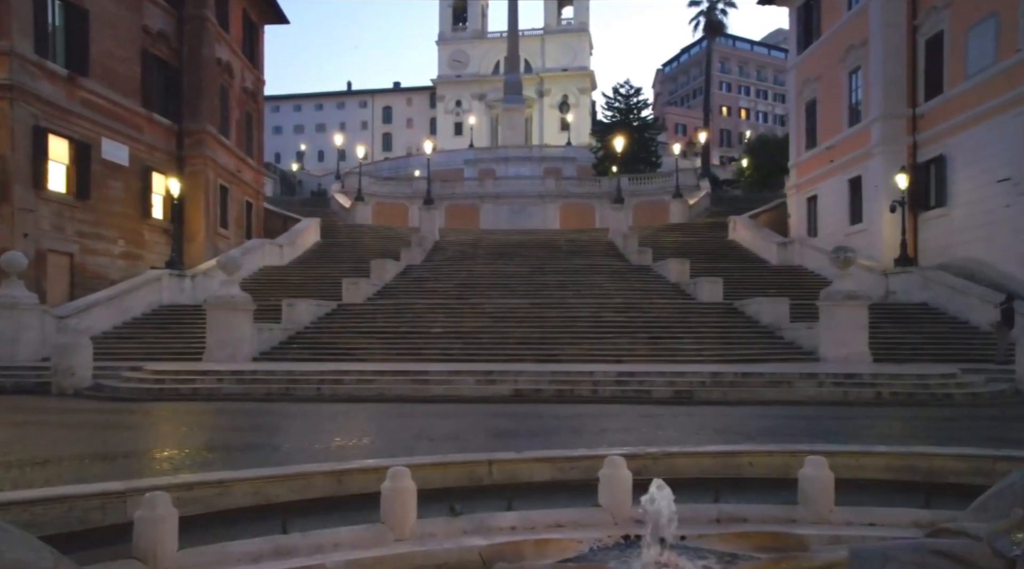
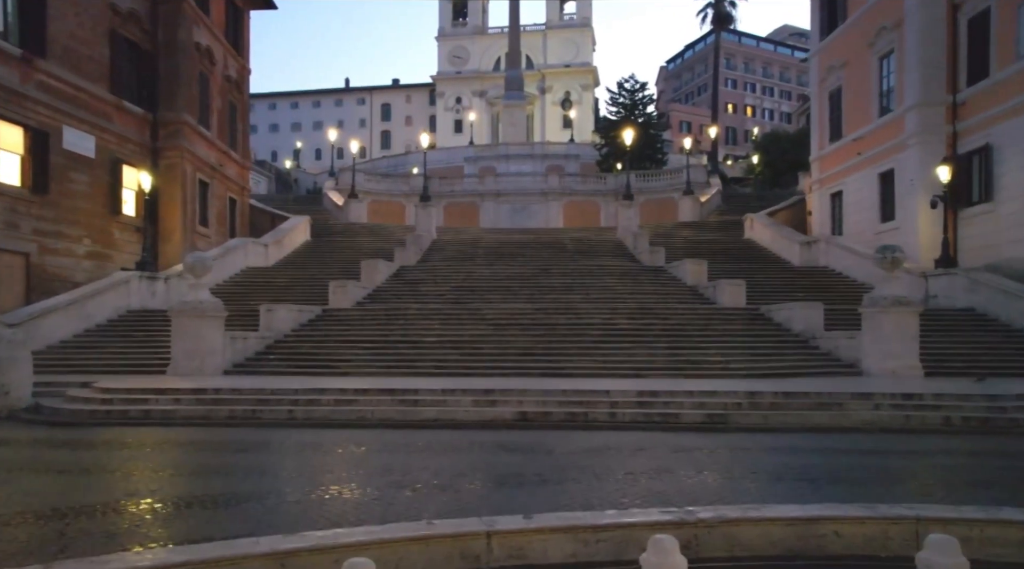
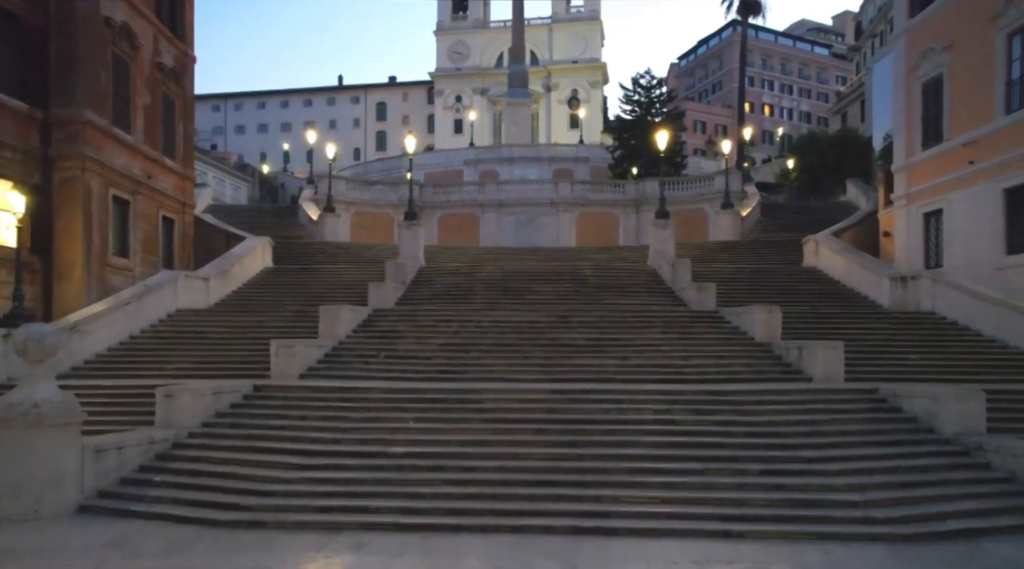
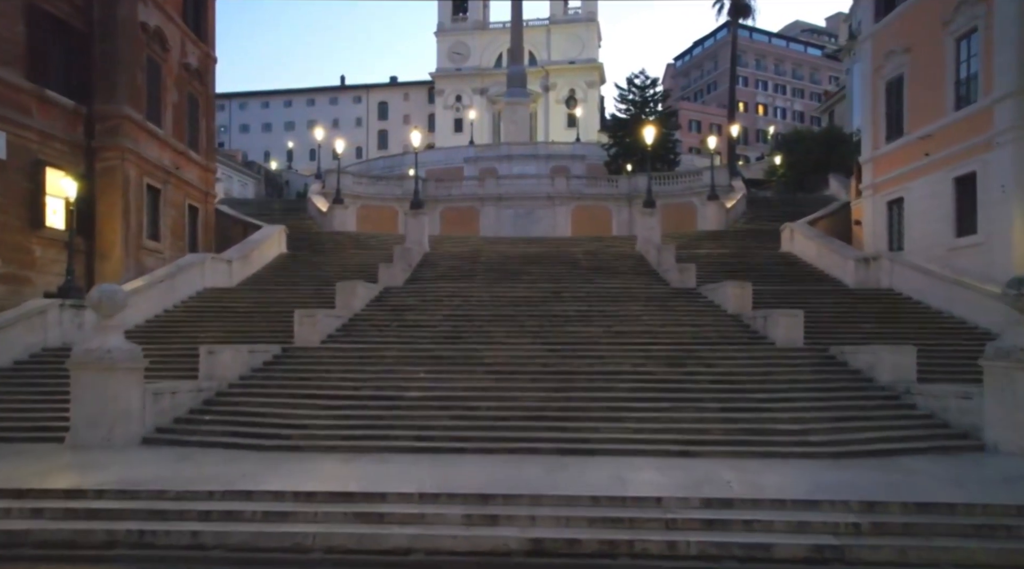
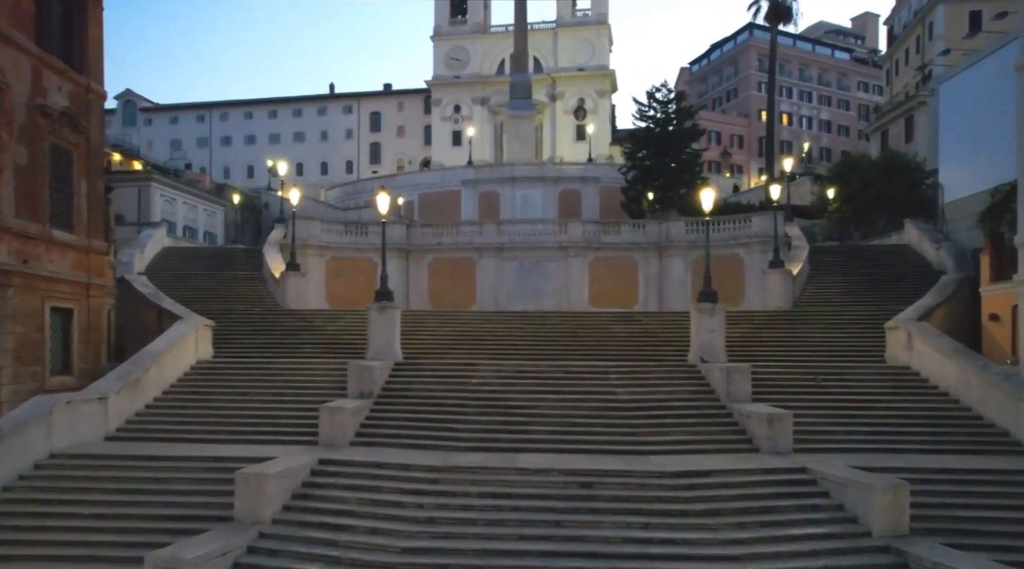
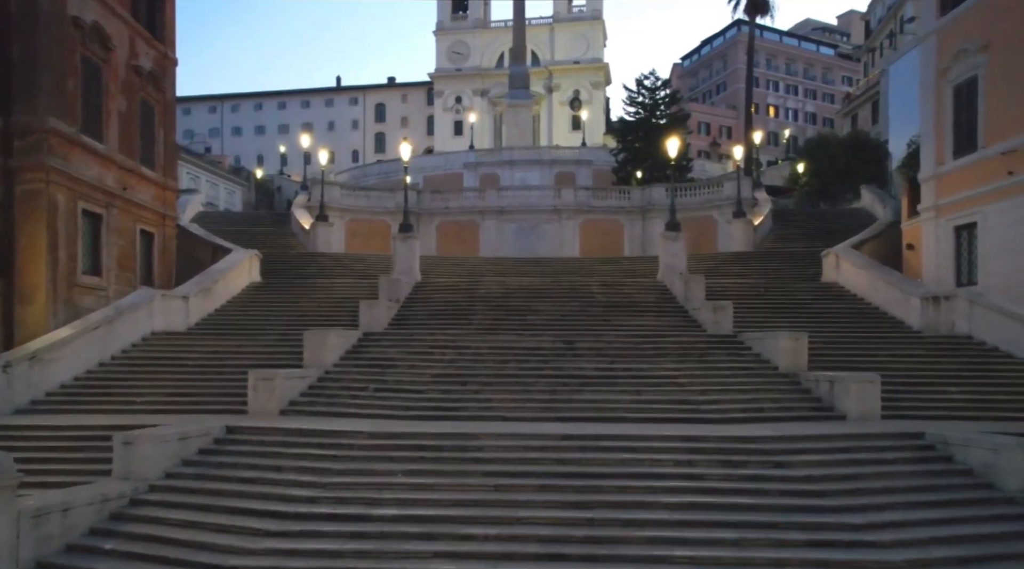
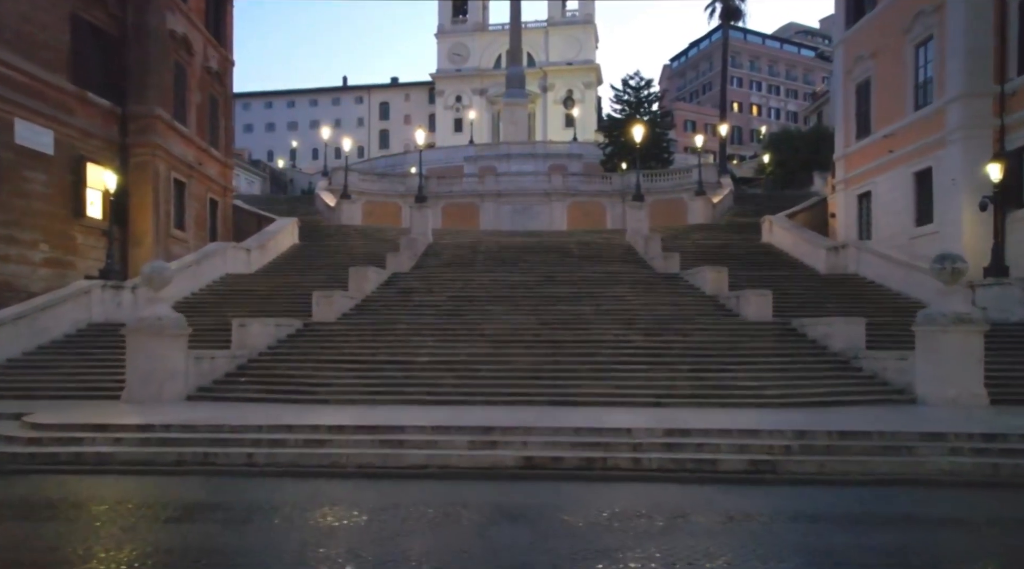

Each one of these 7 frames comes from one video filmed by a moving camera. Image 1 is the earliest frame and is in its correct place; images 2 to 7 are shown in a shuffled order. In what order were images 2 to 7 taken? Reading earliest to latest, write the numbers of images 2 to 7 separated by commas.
2, 7, 4, 3, 6, 5
